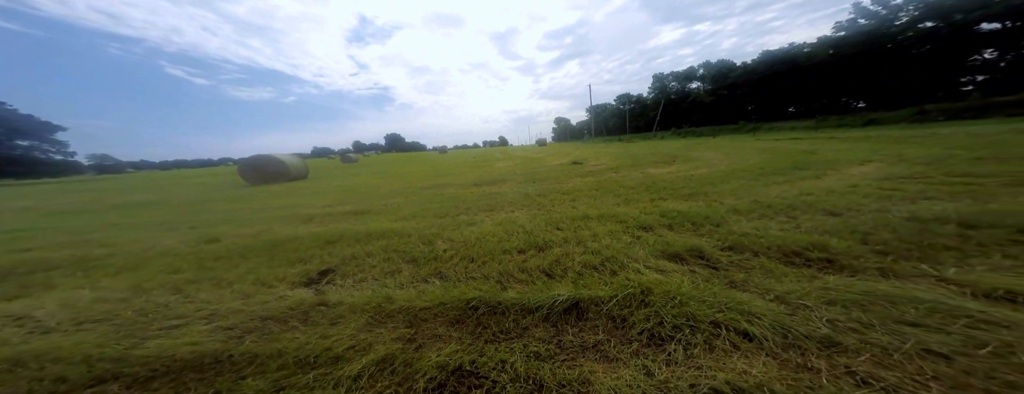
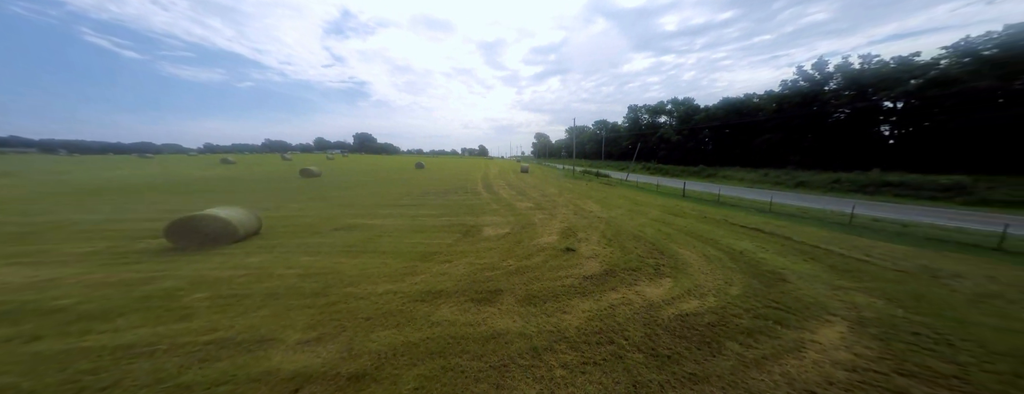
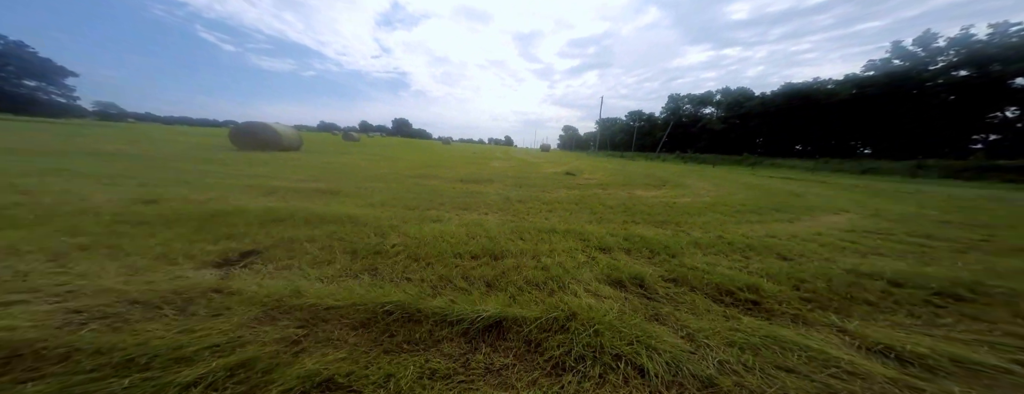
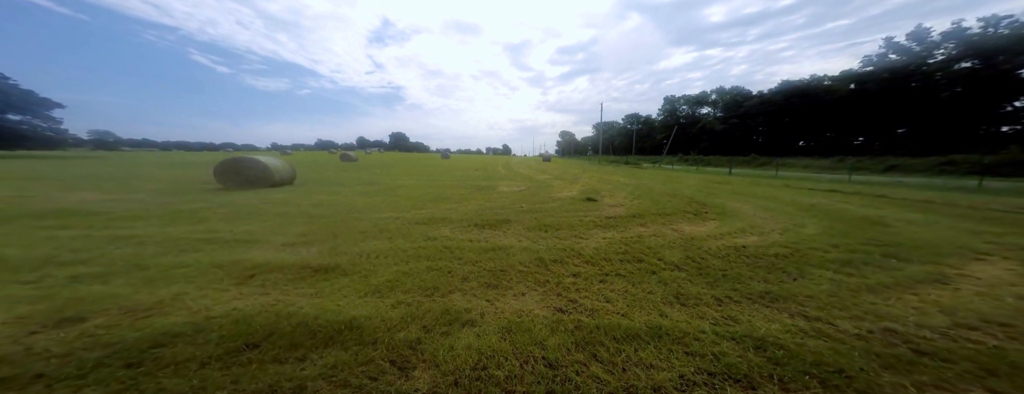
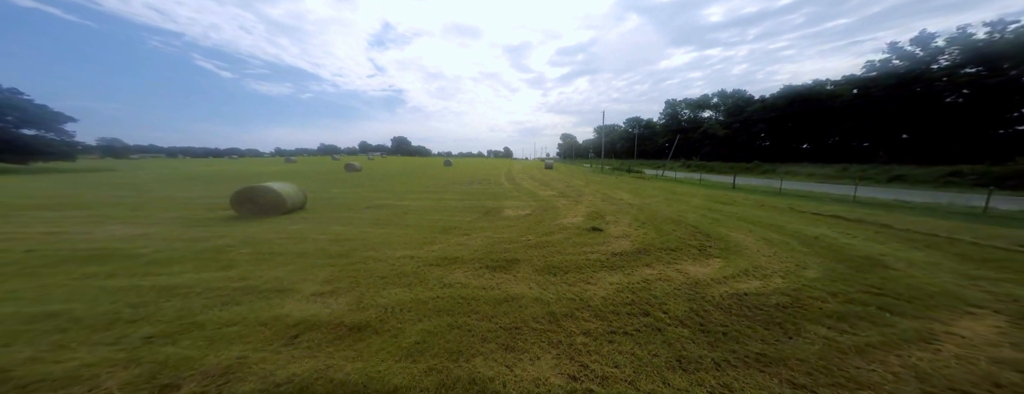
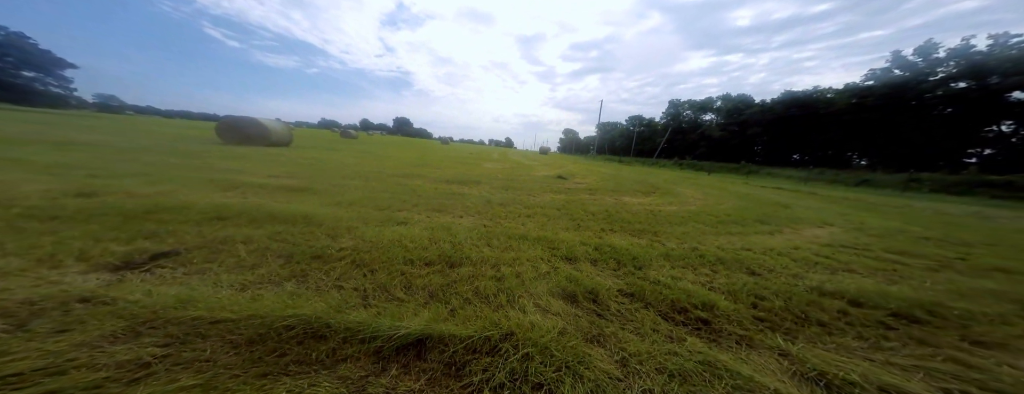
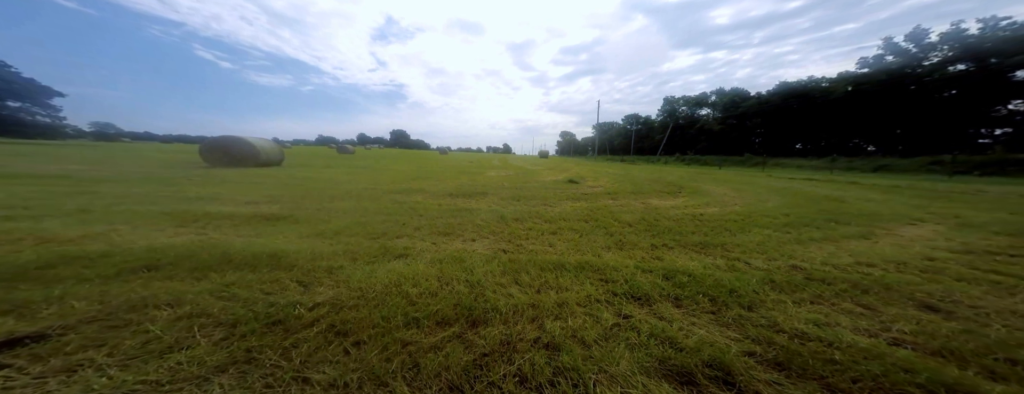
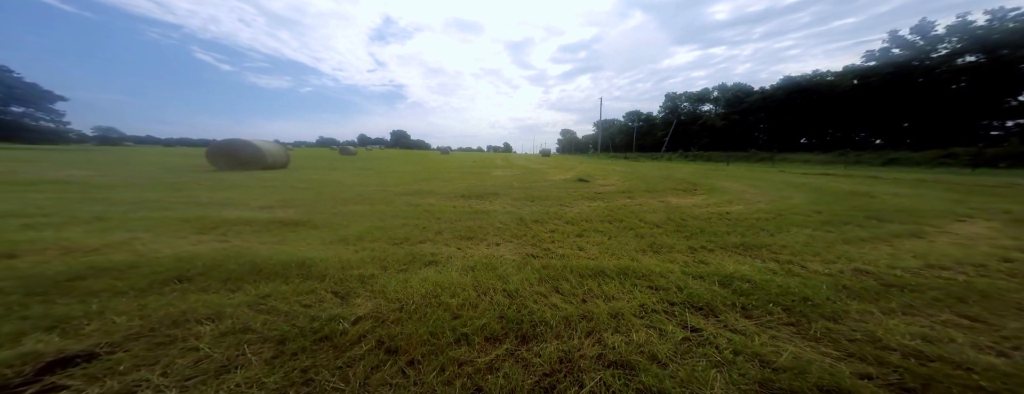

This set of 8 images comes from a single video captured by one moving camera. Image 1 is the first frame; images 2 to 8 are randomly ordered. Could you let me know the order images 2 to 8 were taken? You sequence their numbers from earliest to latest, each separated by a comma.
3, 6, 7, 8, 4, 5, 2
